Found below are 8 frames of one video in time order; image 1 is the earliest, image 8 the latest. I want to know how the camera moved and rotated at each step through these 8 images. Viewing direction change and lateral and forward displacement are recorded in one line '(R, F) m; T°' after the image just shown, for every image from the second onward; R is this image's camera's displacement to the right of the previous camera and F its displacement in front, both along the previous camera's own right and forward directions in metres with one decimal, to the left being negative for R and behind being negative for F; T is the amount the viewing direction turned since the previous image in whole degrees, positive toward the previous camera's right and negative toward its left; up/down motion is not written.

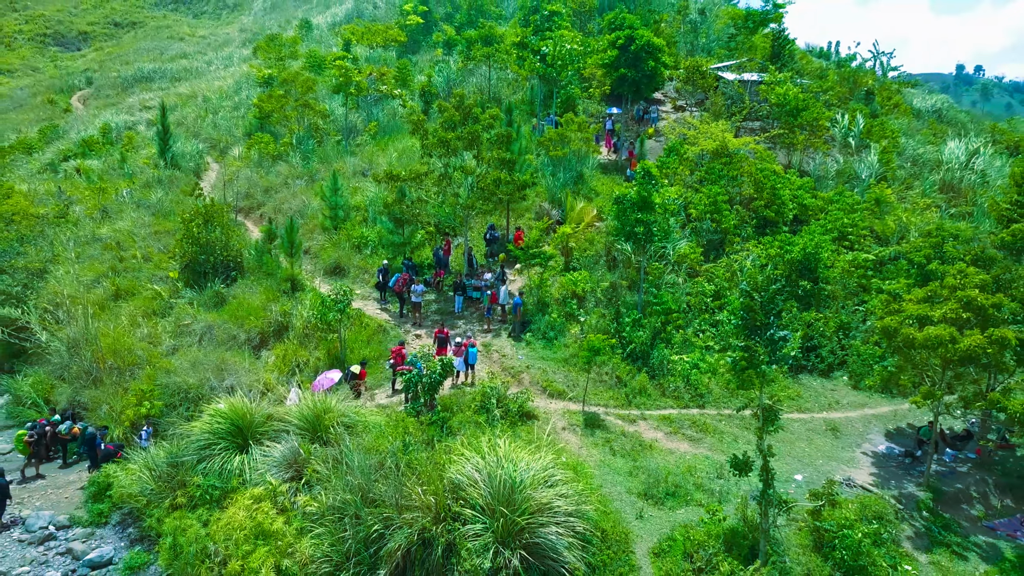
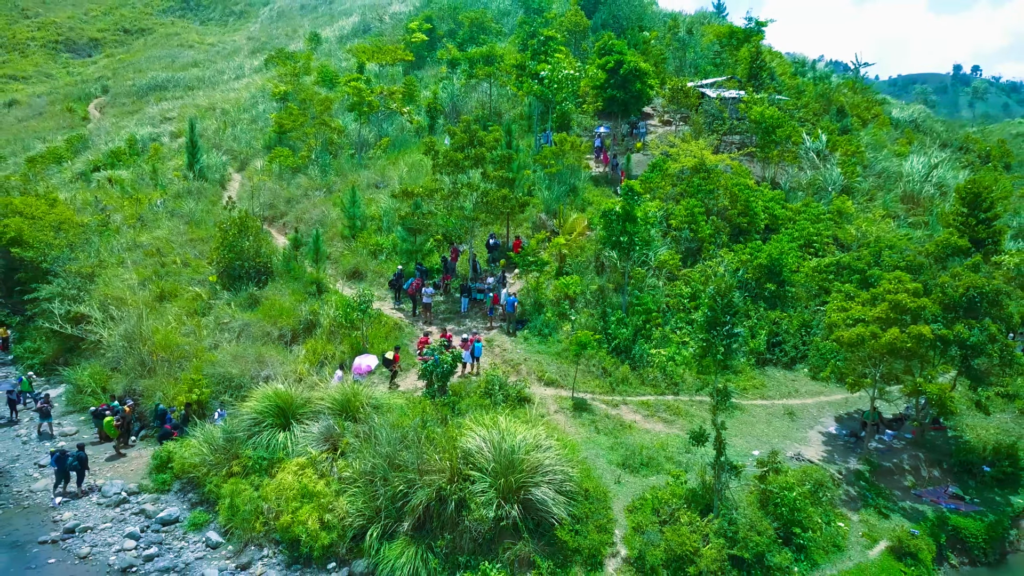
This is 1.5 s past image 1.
(0.0, -2.2) m; 0°
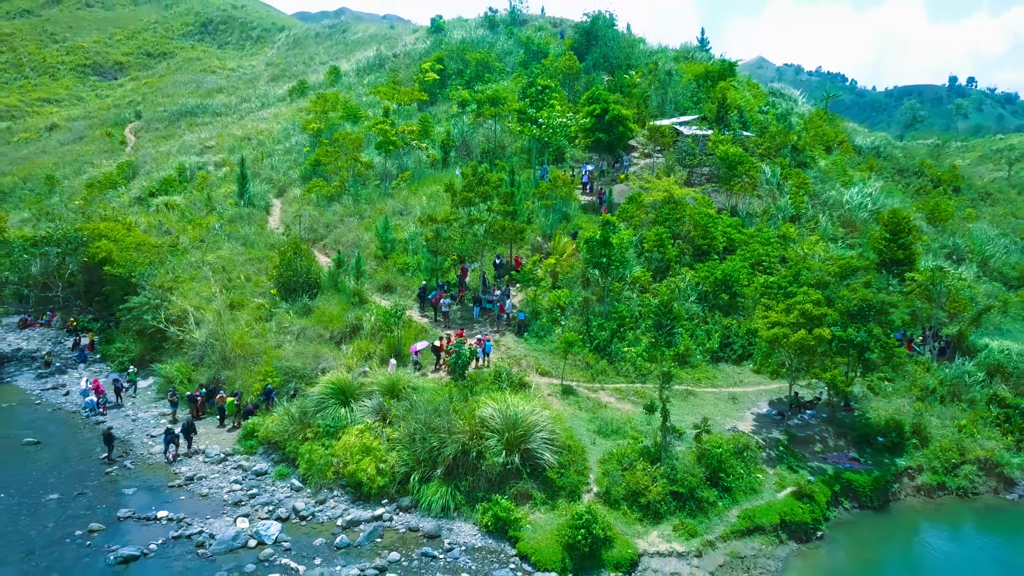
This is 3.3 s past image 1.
(-0.1, -4.5) m; 0°
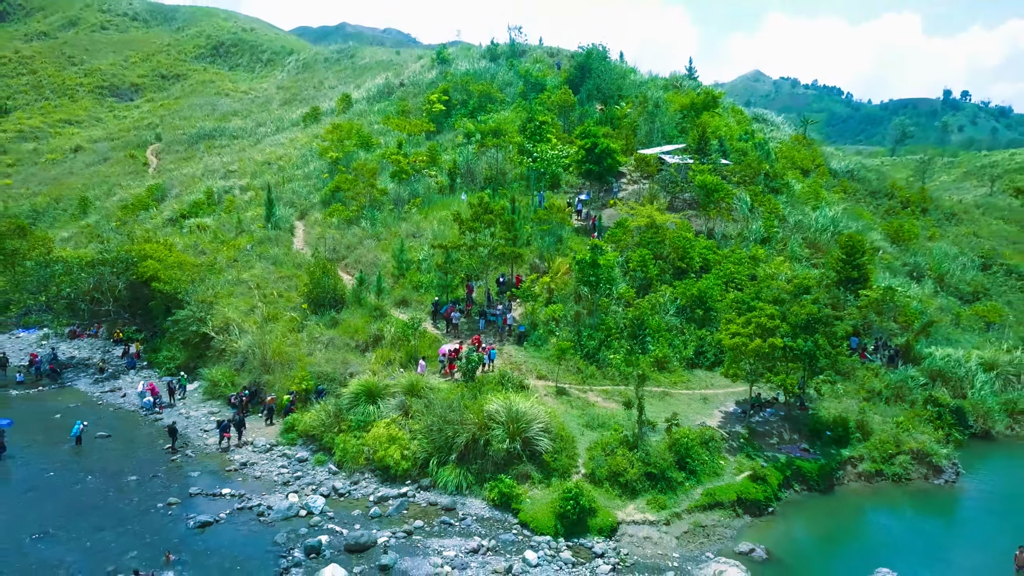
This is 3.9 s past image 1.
(-0.1, -3.3) m; 0°
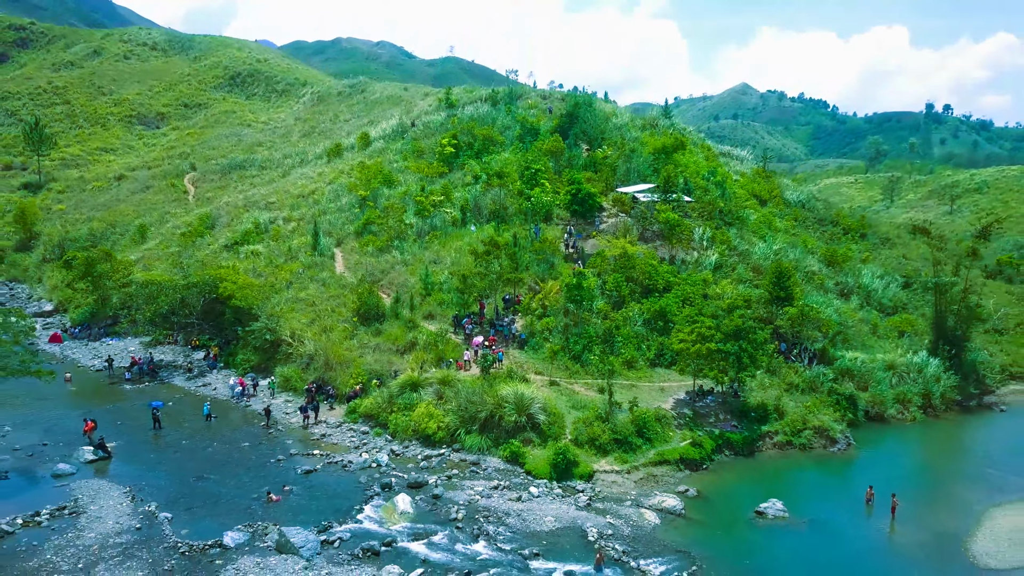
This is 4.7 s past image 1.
(-0.5, -7.7) m; +1°
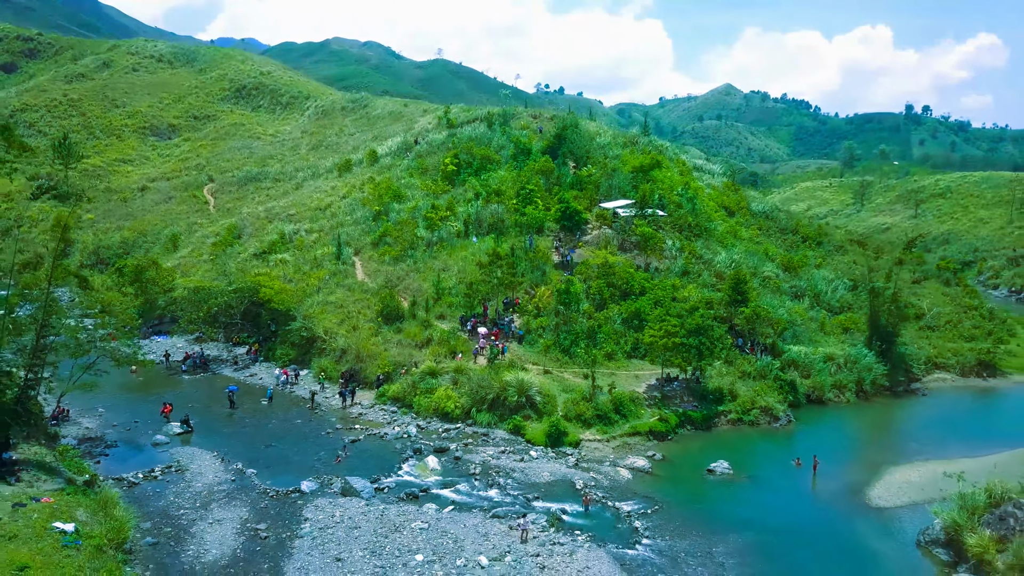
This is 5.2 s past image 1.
(-0.7, -6.4) m; +1°
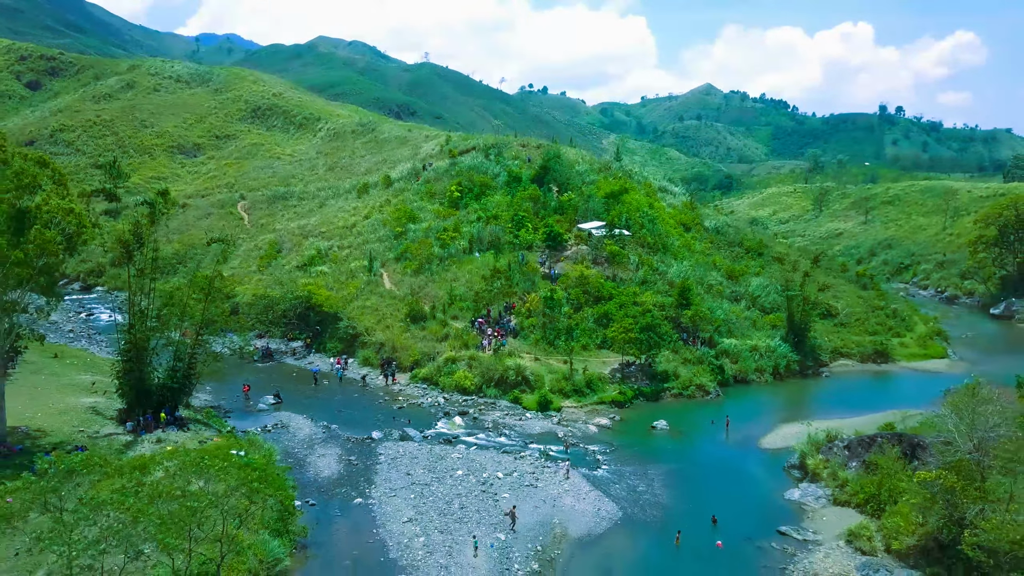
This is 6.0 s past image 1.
(-0.9, -12.3) m; +1°
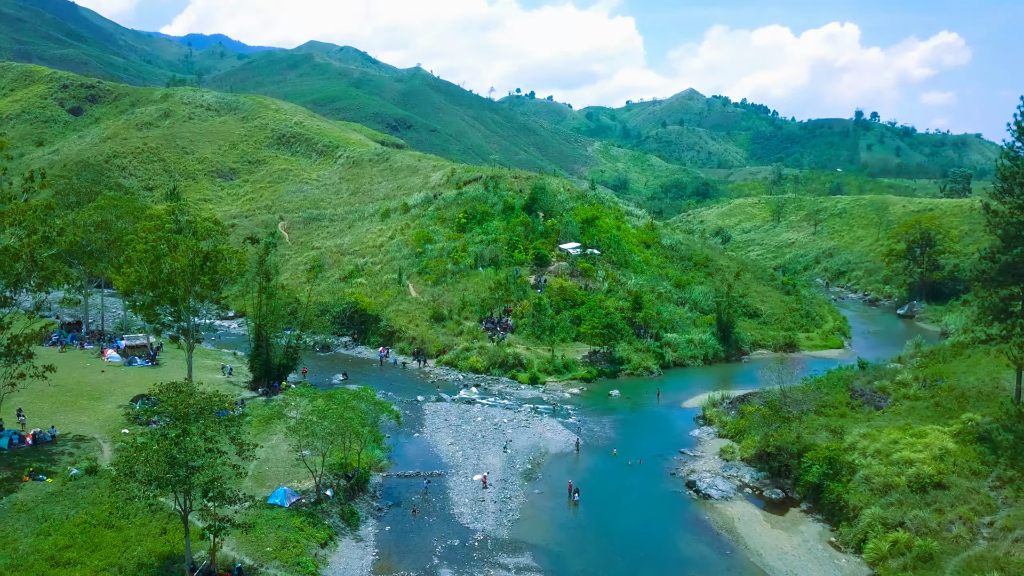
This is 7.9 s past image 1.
(-0.9, -18.2) m; +1°
